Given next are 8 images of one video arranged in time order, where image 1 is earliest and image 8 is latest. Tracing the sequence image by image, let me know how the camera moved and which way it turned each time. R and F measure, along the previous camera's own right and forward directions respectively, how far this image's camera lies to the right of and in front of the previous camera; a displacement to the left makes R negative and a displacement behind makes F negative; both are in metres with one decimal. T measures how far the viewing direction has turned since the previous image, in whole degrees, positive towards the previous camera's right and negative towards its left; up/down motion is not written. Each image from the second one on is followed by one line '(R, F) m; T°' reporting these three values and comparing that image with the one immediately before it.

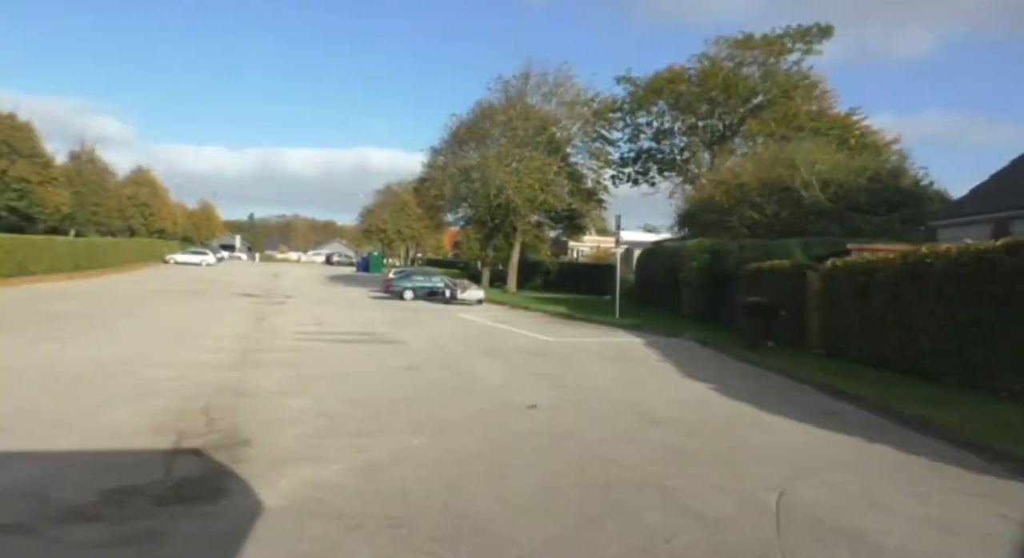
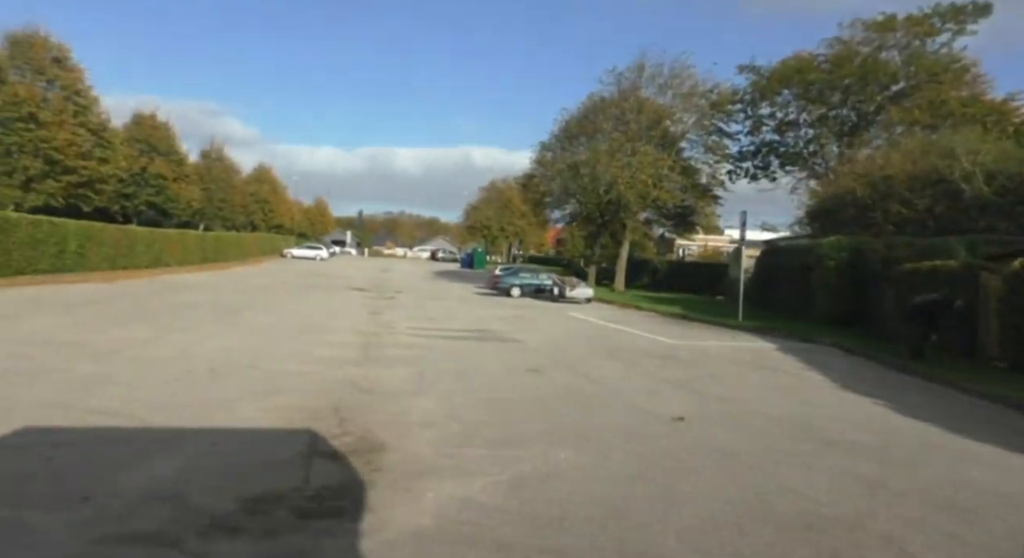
(-0.8, +0.8) m; -9°
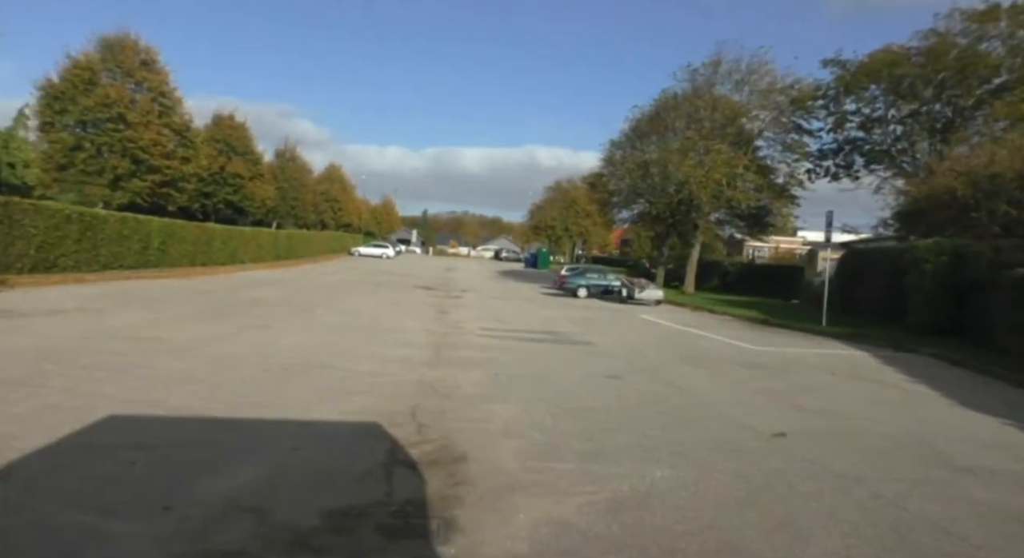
(-0.4, +0.5) m; -6°
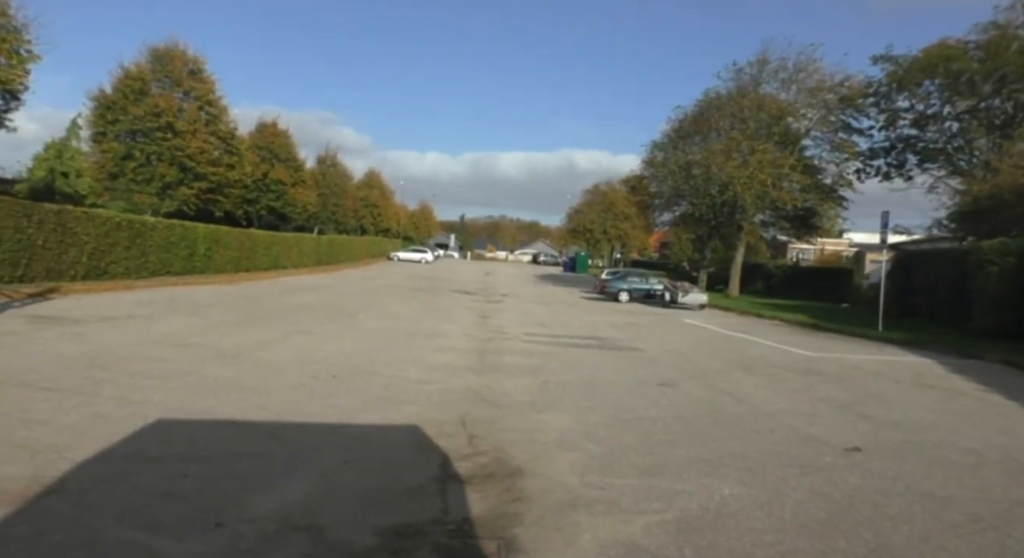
(-0.2, +0.3) m; -4°
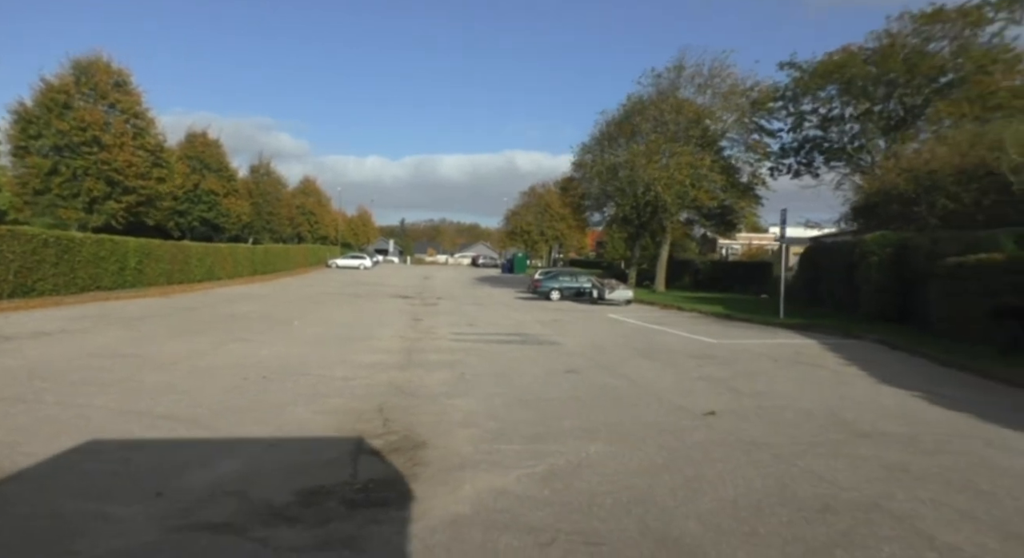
(+0.6, -1.3) m; +5°
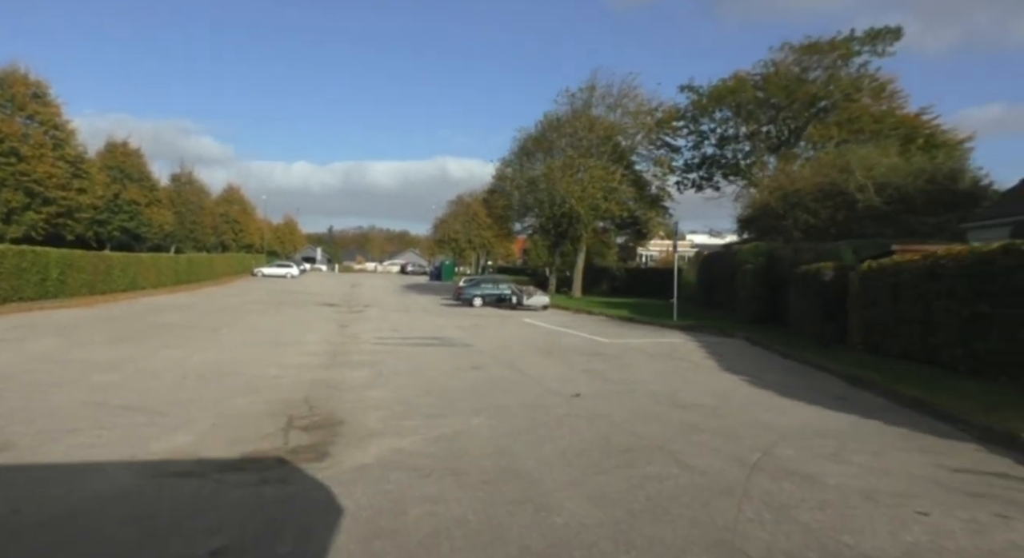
(+0.6, -2.3) m; +7°
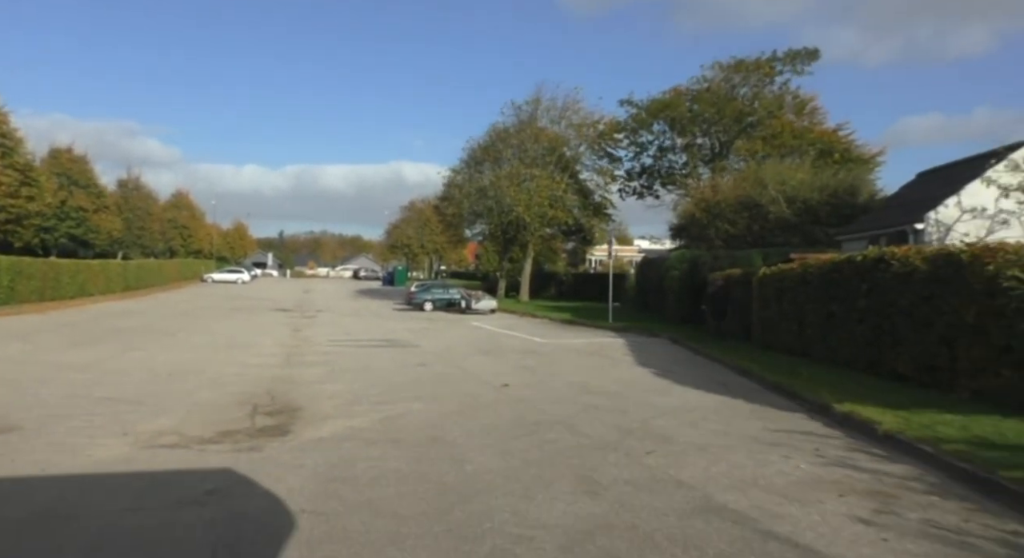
(+0.4, -1.9) m; +4°
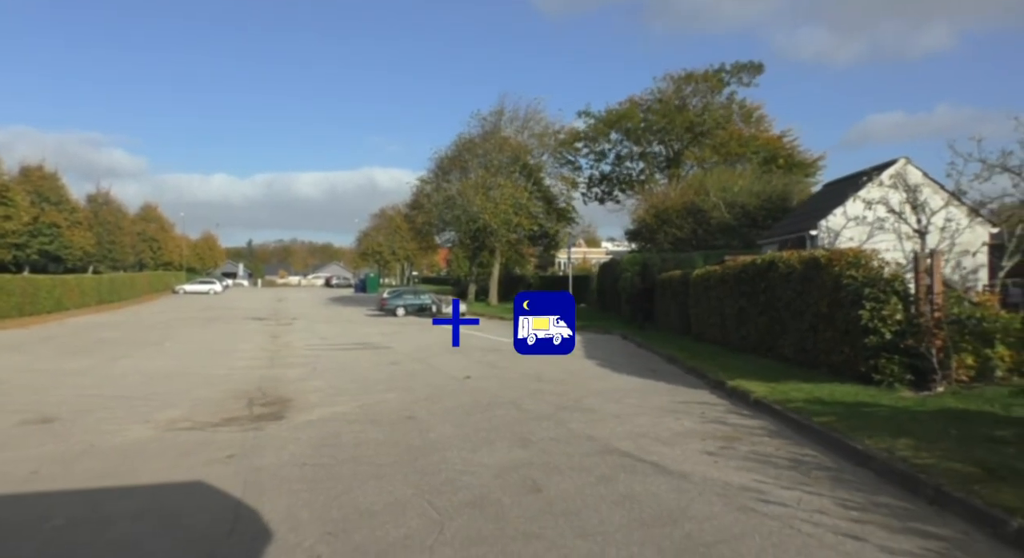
(+0.4, -2.1) m; +3°
